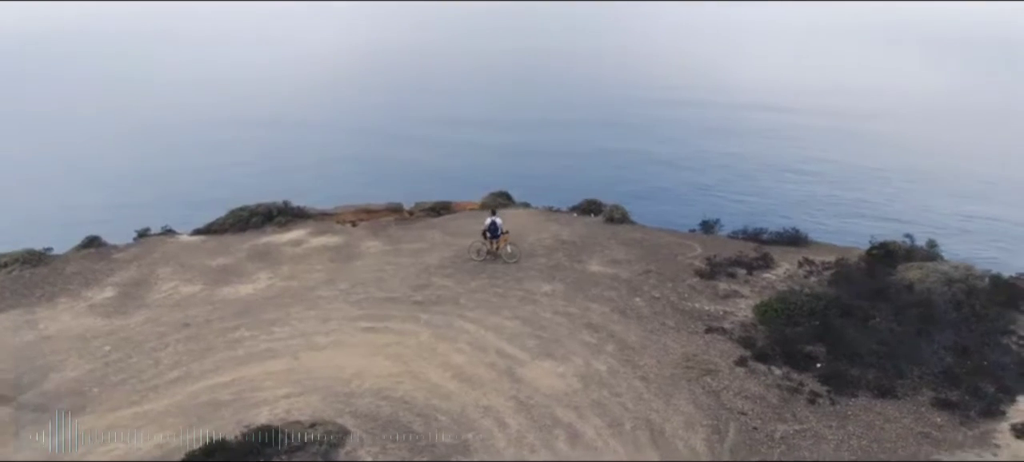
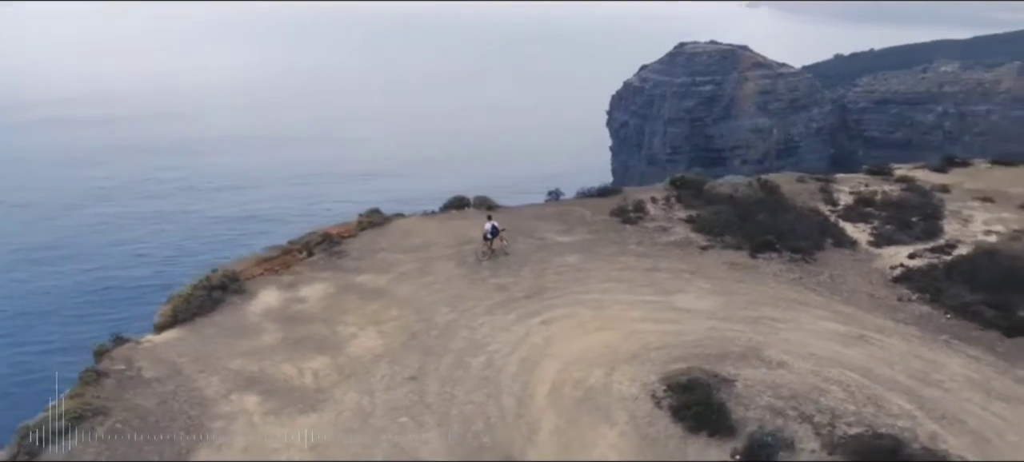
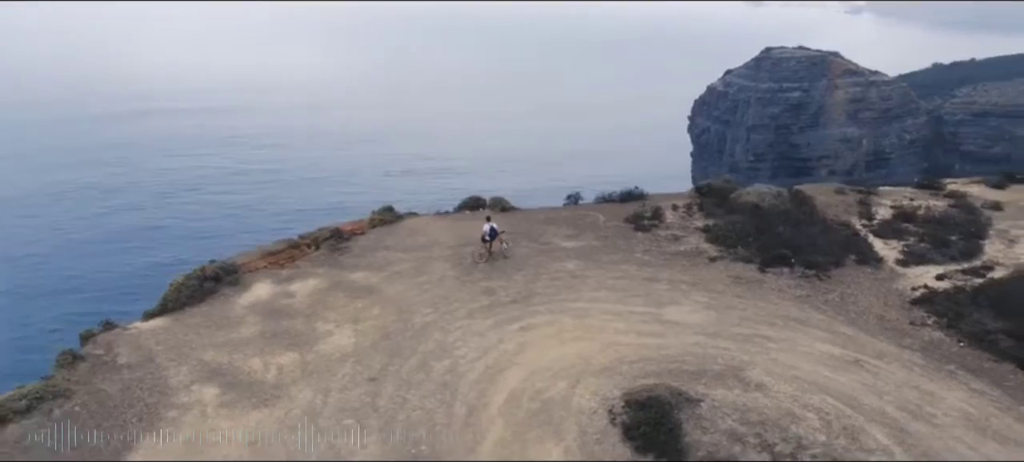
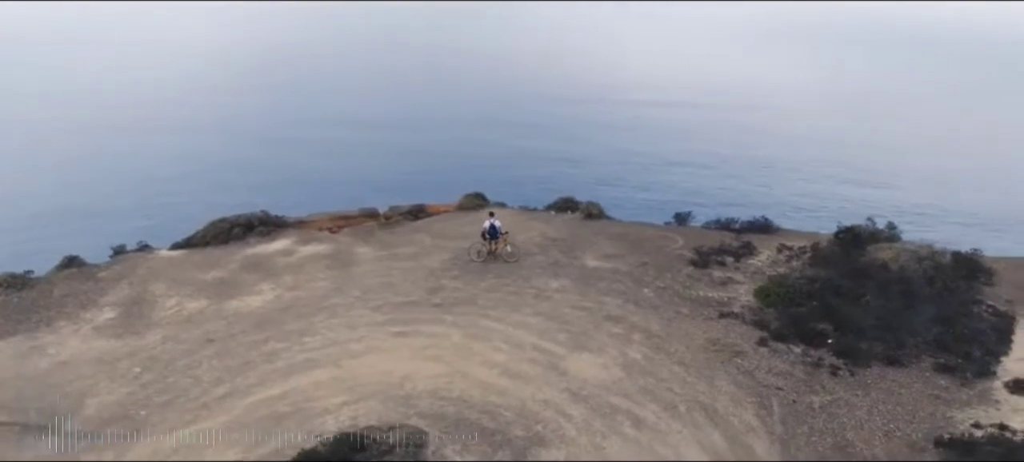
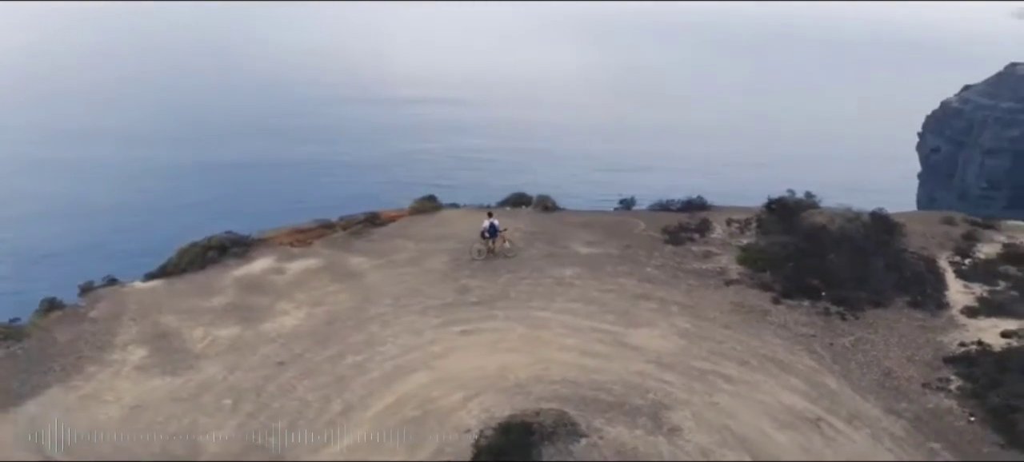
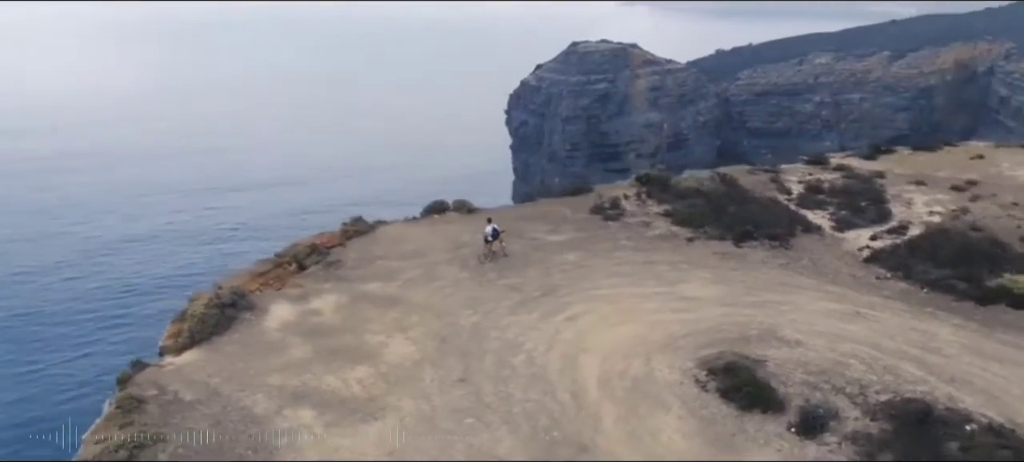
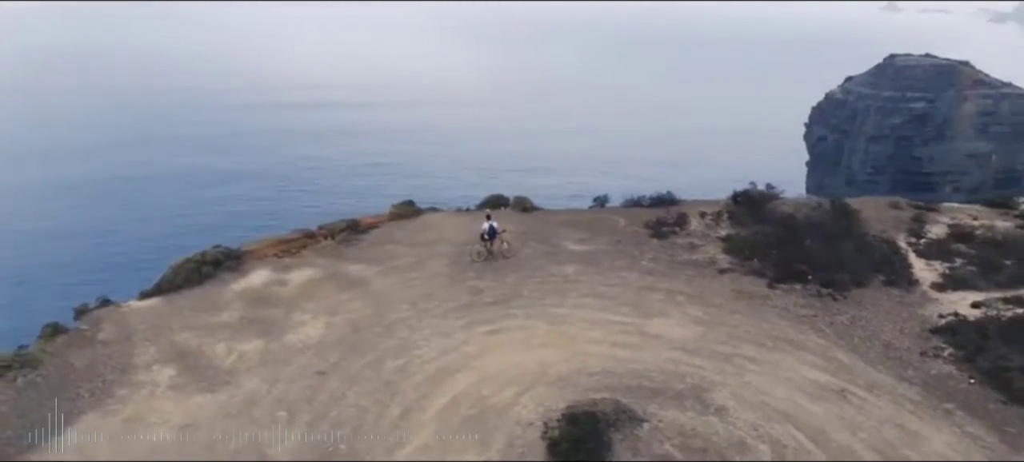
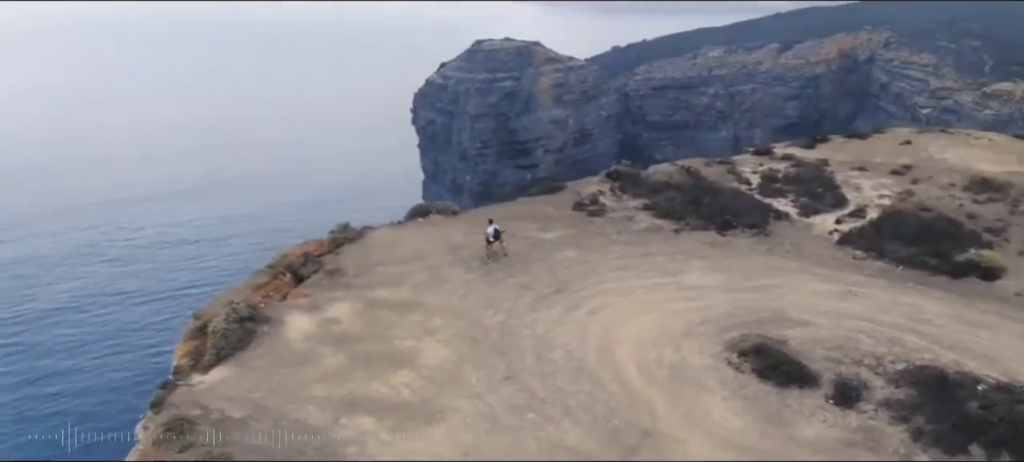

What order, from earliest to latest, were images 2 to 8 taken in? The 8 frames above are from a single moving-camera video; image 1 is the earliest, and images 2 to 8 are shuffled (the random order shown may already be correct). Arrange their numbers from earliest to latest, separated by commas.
4, 5, 7, 3, 2, 6, 8
